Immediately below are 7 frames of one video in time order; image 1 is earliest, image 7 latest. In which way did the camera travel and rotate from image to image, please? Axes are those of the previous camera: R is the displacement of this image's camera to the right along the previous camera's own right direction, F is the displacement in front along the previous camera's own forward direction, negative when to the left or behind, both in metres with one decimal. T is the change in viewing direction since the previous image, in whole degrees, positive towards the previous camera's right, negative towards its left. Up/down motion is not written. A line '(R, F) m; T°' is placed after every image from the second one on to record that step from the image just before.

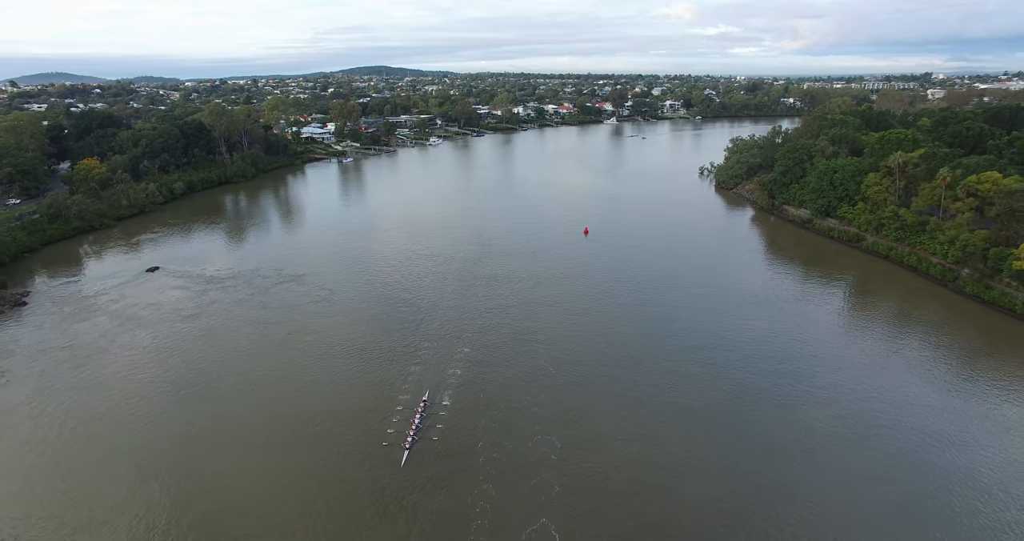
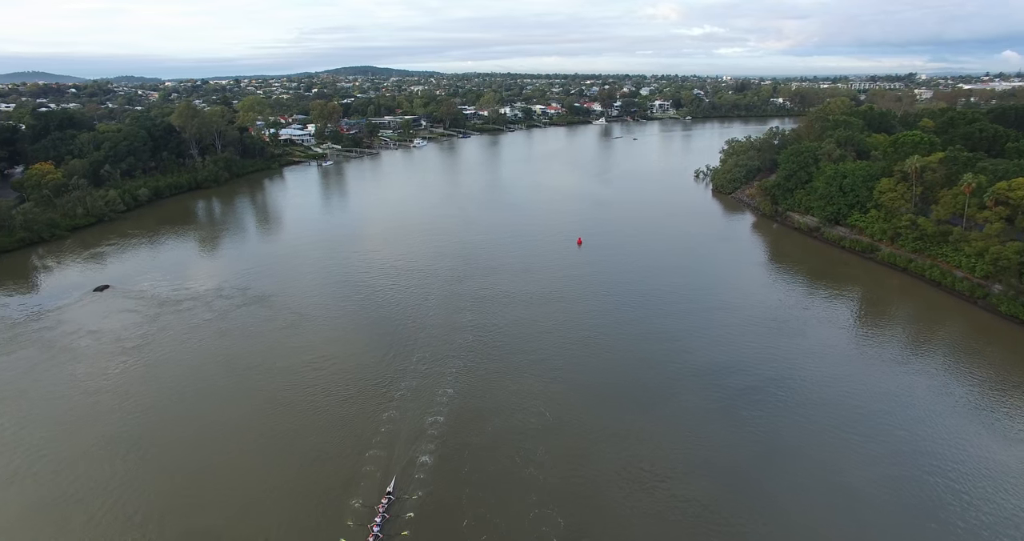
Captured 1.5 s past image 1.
(0.0, +1.3) m; +1°
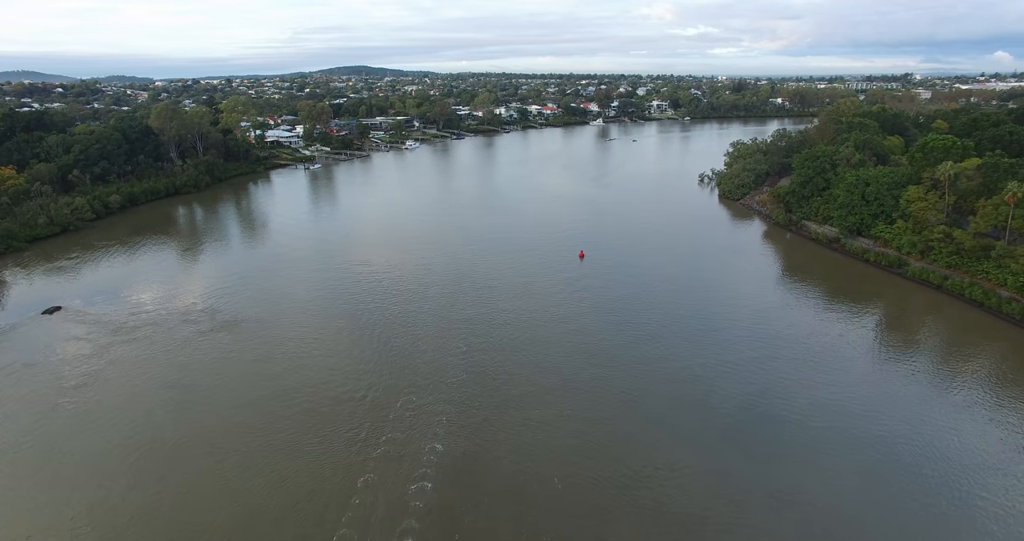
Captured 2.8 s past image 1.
(-0.1, +1.3) m; 0°
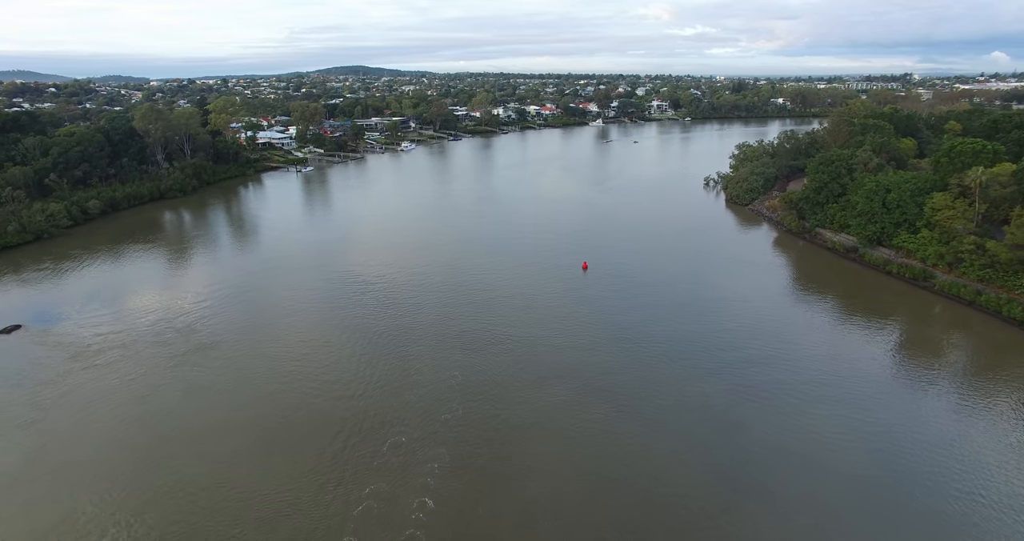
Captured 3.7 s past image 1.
(0.0, +0.9) m; 0°
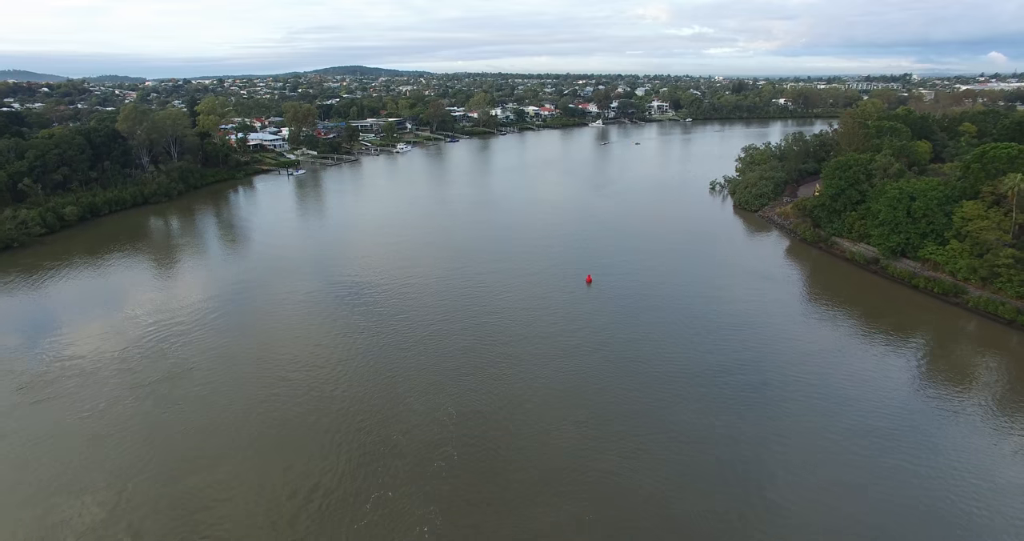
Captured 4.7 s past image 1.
(0.0, +0.9) m; 0°
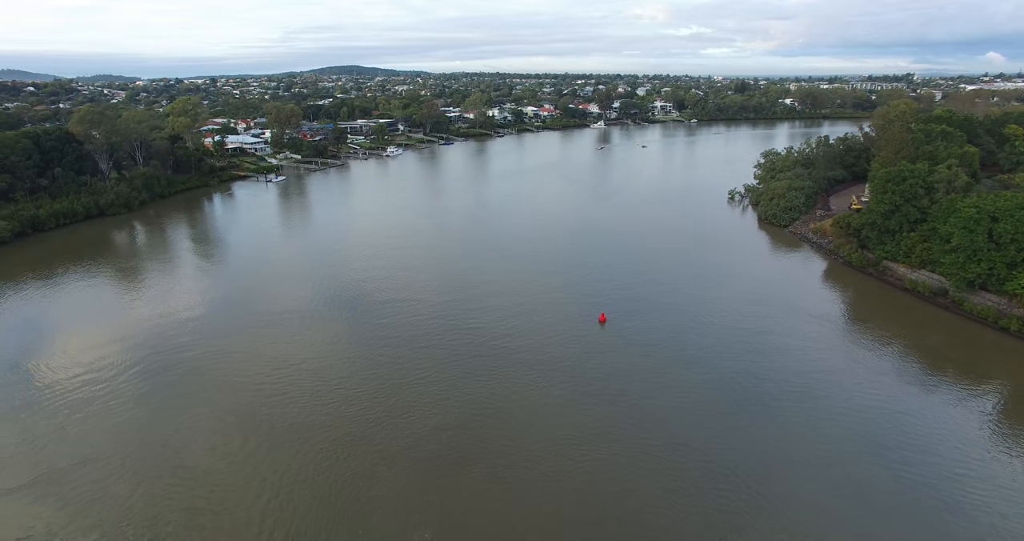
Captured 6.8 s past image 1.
(0.0, +2.3) m; 0°
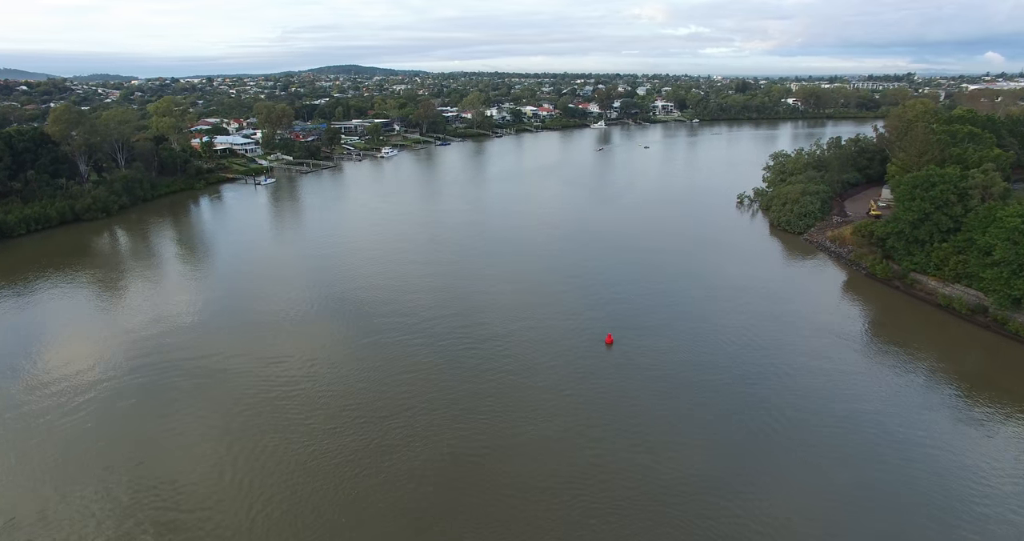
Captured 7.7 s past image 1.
(0.0, +1.0) m; 0°
